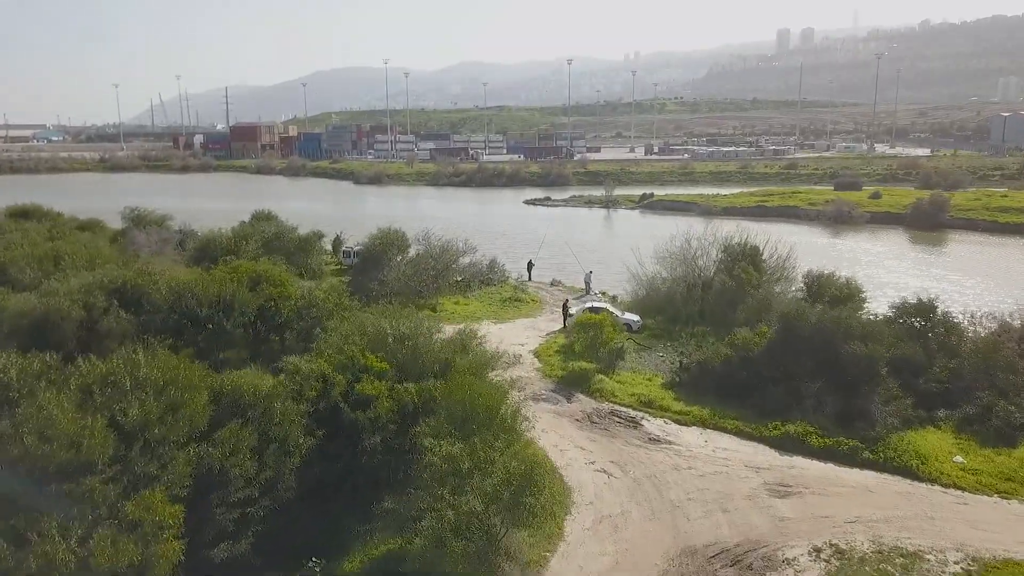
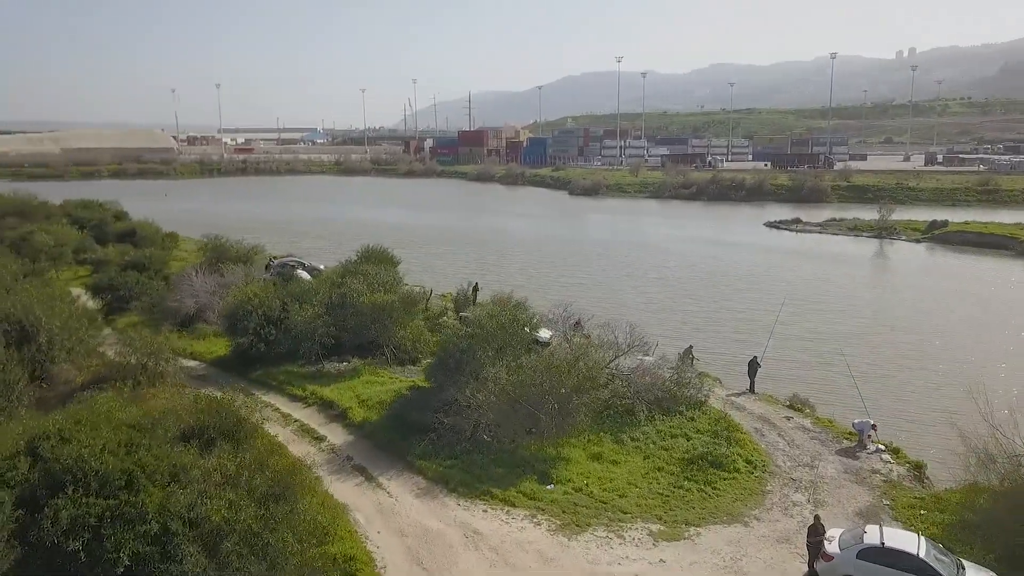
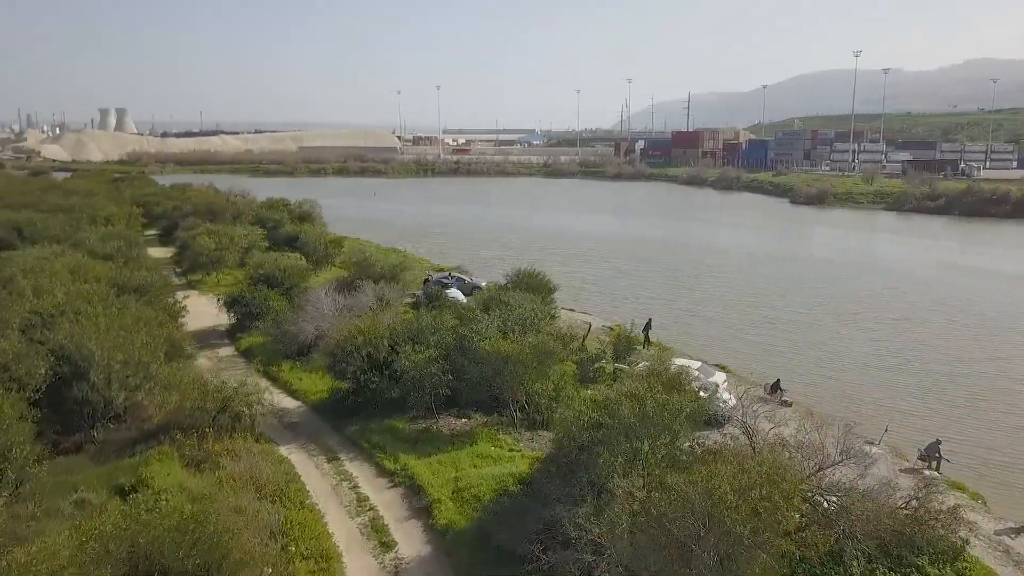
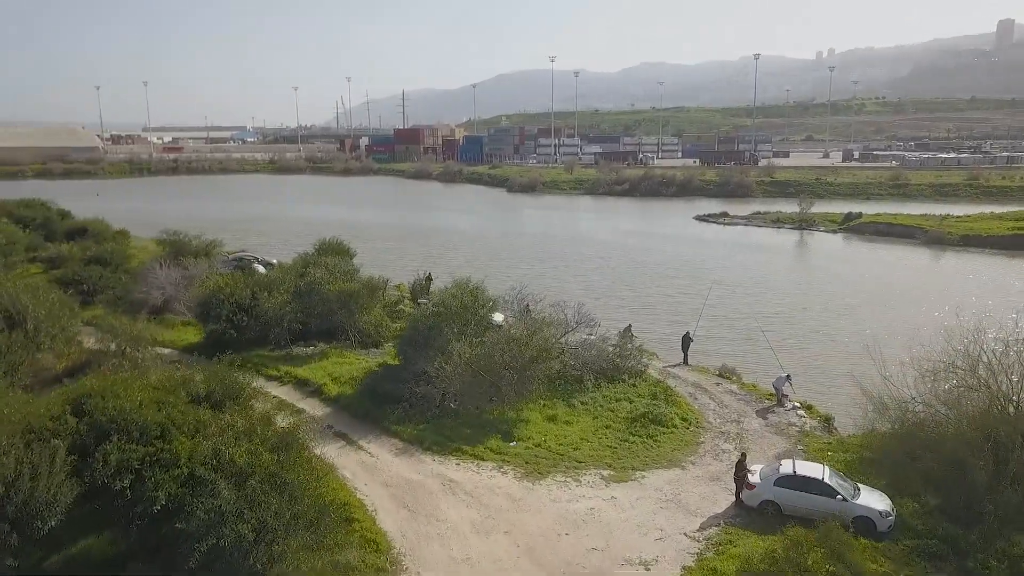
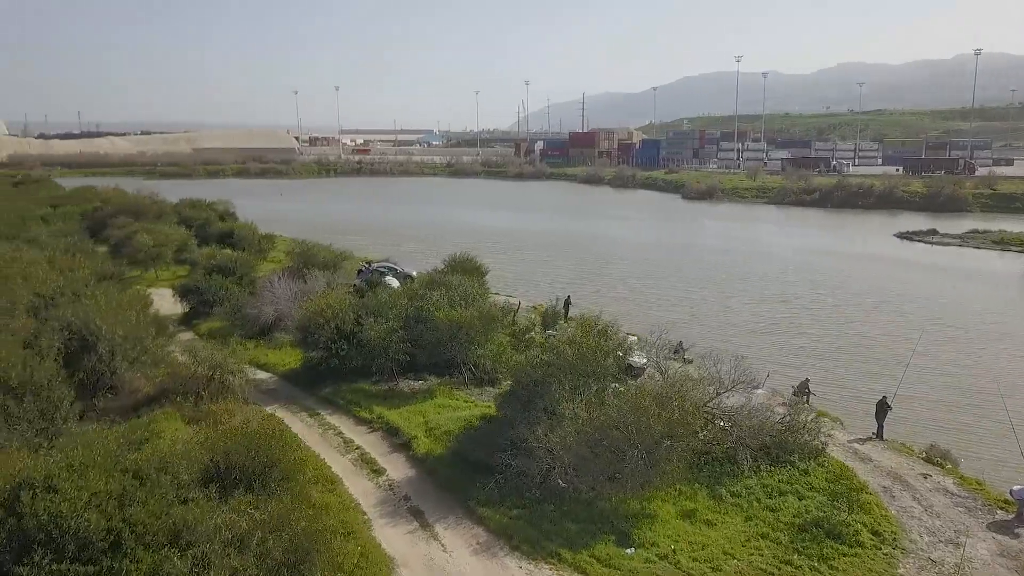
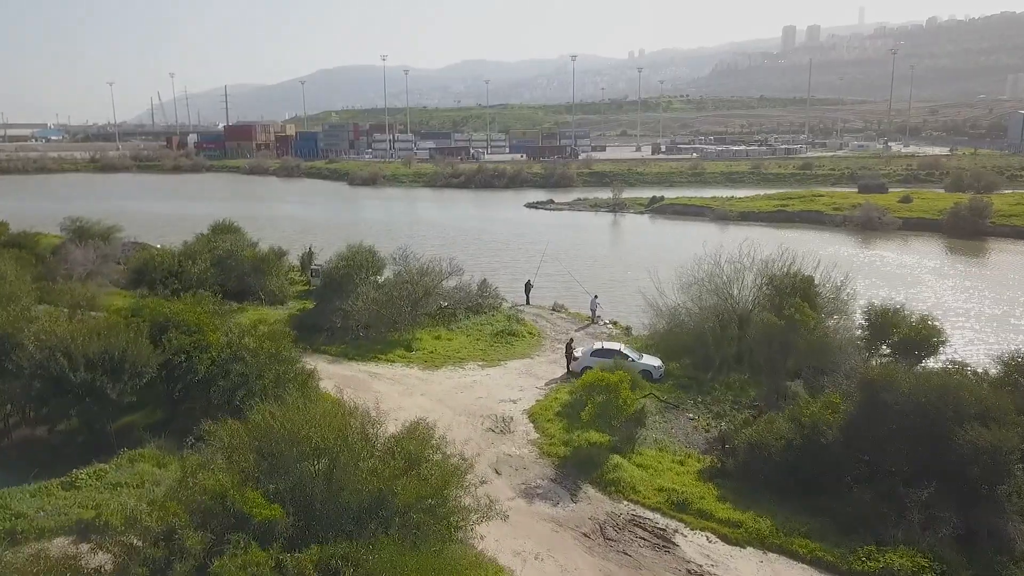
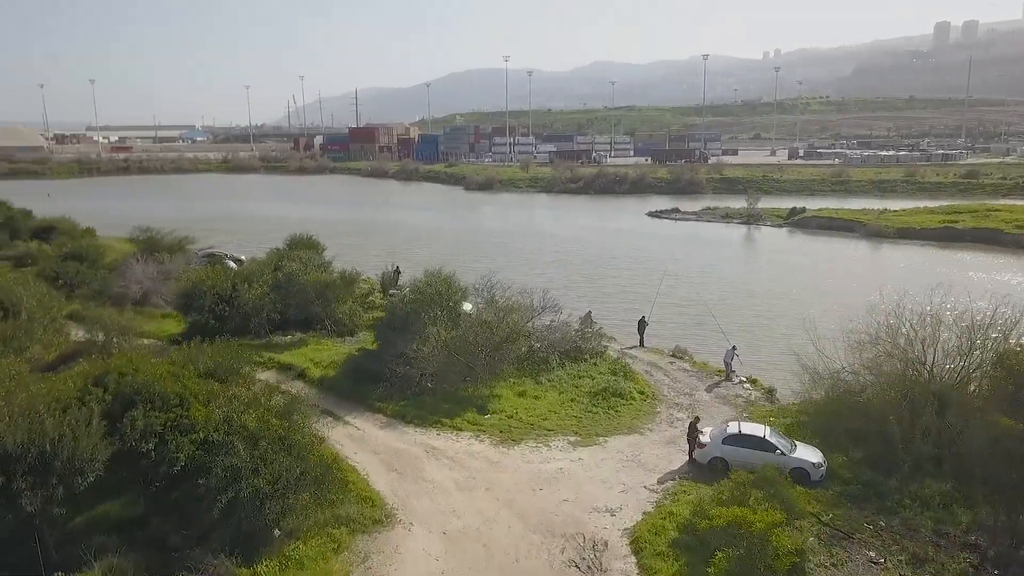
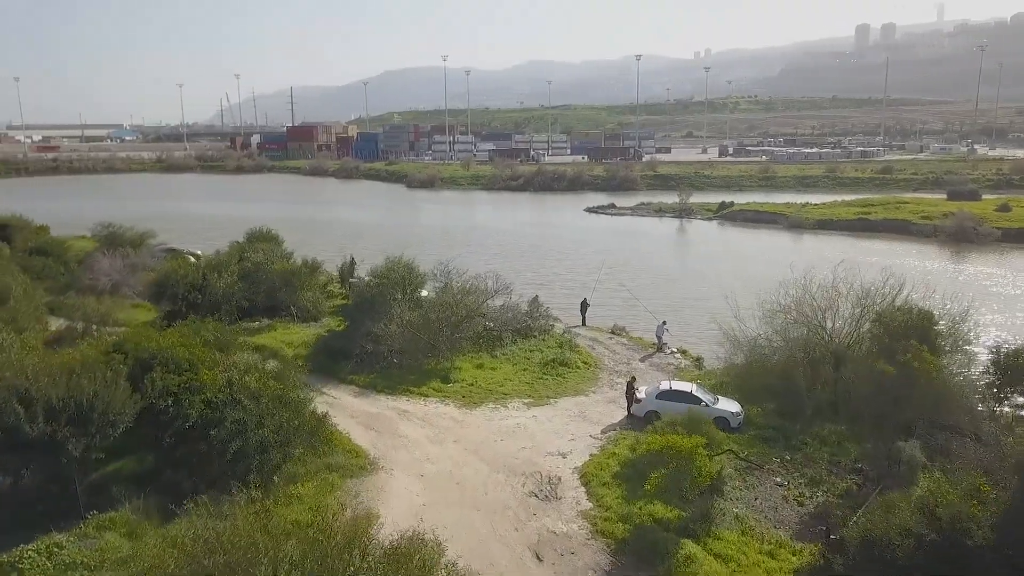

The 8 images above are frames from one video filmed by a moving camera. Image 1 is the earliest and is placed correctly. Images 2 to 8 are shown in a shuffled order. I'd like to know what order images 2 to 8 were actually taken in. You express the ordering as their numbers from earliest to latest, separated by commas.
6, 8, 7, 4, 2, 5, 3
